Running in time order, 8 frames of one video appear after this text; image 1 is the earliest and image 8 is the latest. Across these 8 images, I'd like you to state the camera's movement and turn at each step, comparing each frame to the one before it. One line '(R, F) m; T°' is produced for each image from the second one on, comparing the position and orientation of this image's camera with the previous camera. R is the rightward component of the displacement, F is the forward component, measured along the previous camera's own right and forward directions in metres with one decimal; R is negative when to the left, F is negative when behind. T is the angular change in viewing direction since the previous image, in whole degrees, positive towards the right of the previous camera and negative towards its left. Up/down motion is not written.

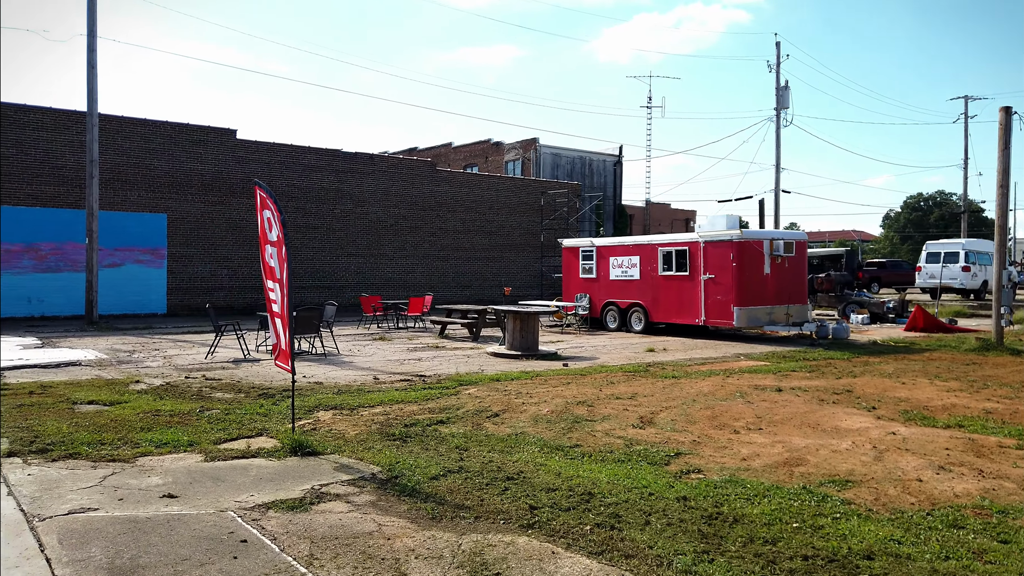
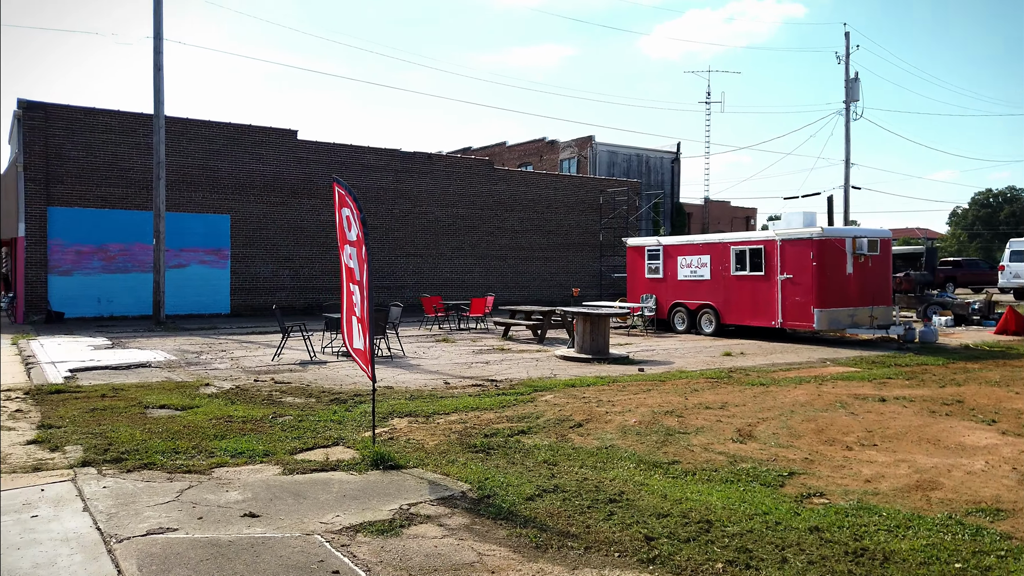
(-0.3, +0.5) m; -4°
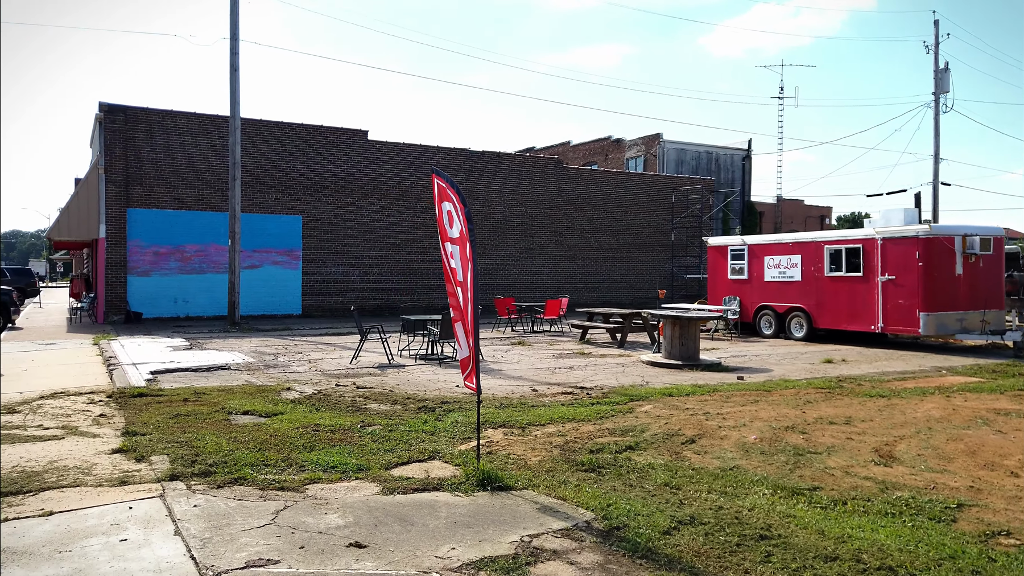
(-0.4, +0.6) m; -4°
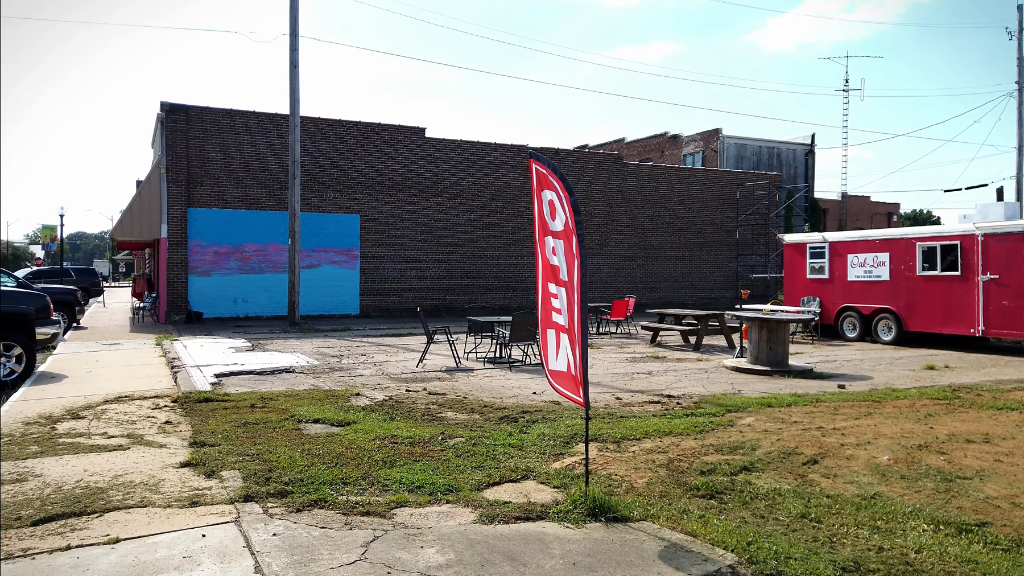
(-0.4, +0.6) m; -4°
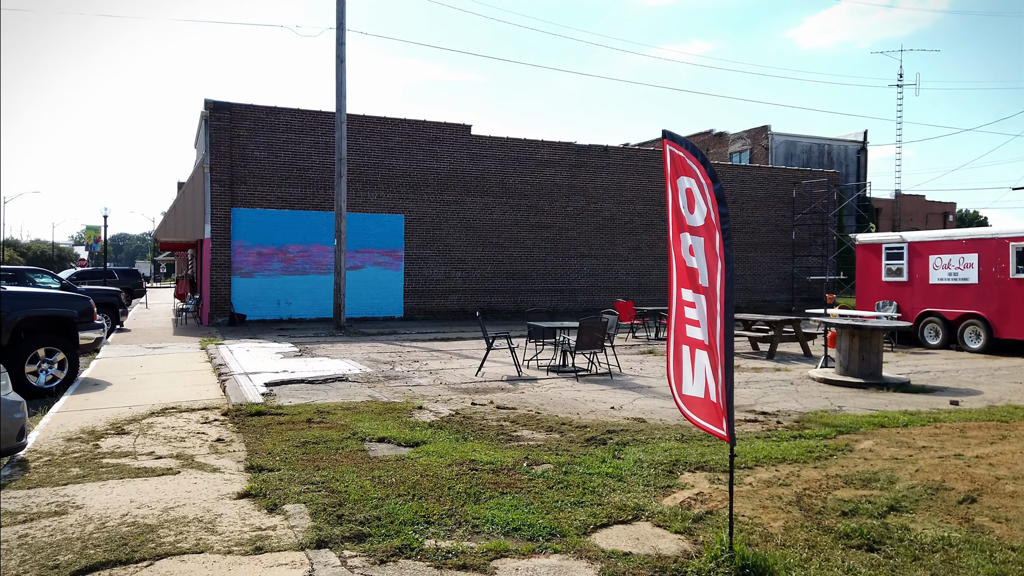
(-0.5, +0.8) m; -2°
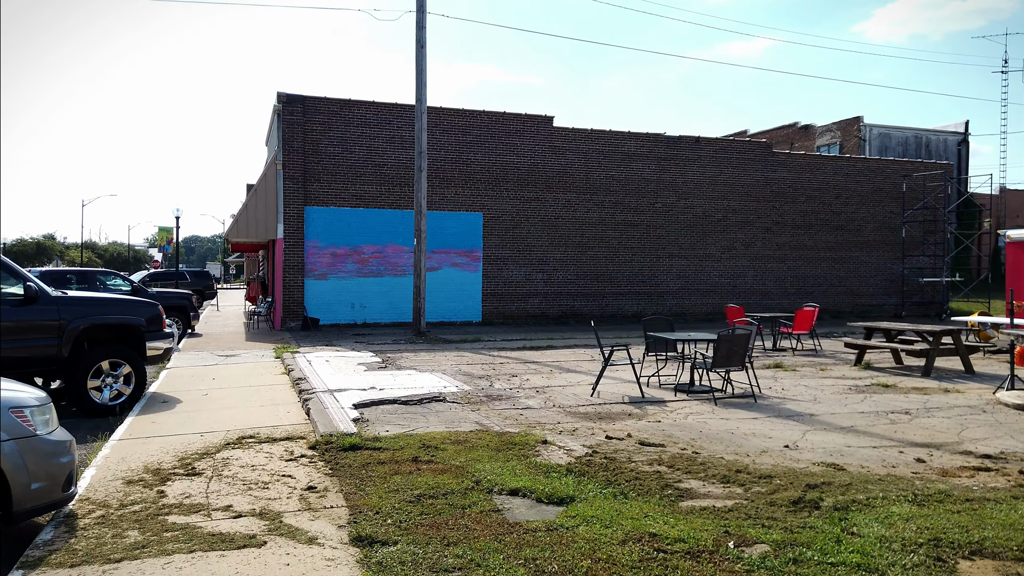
(-0.8, +1.5) m; -4°
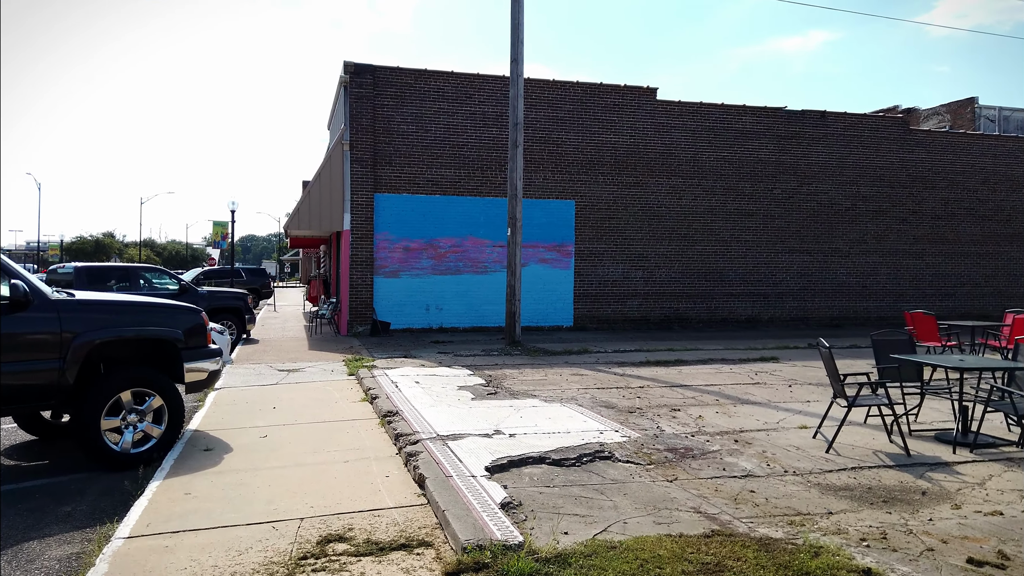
(-1.2, +2.9) m; -4°
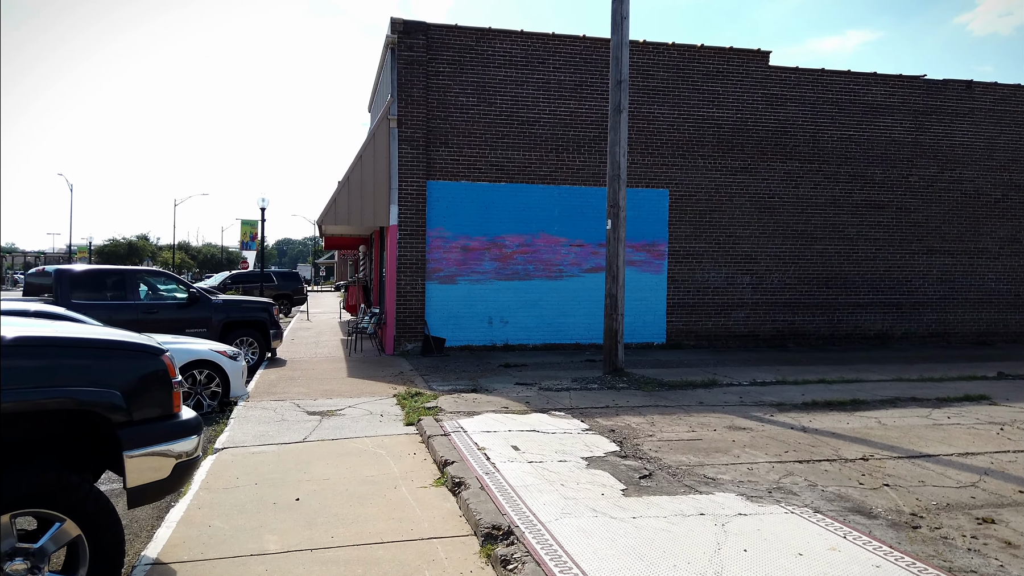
(-1.0, +3.4) m; -2°
